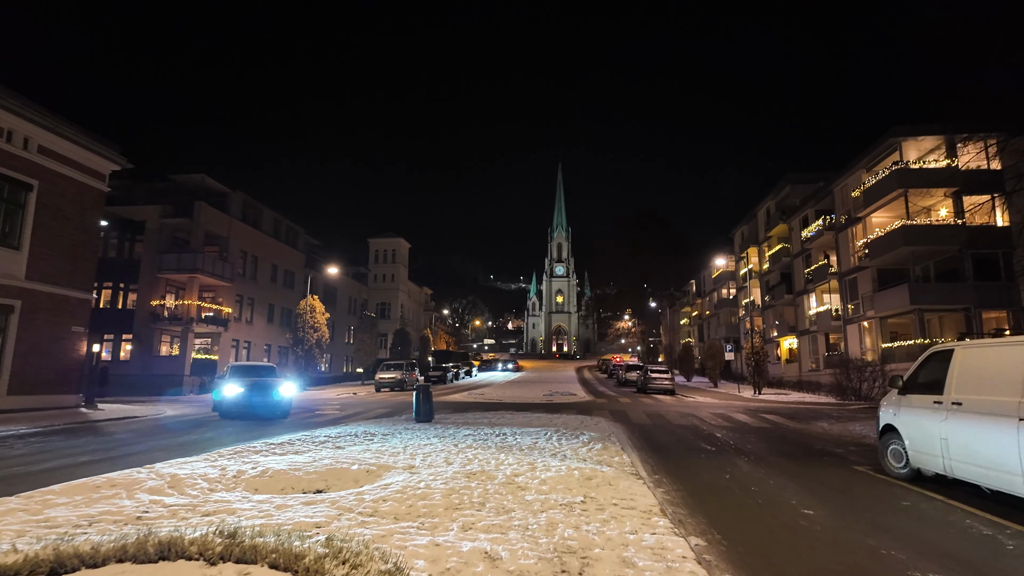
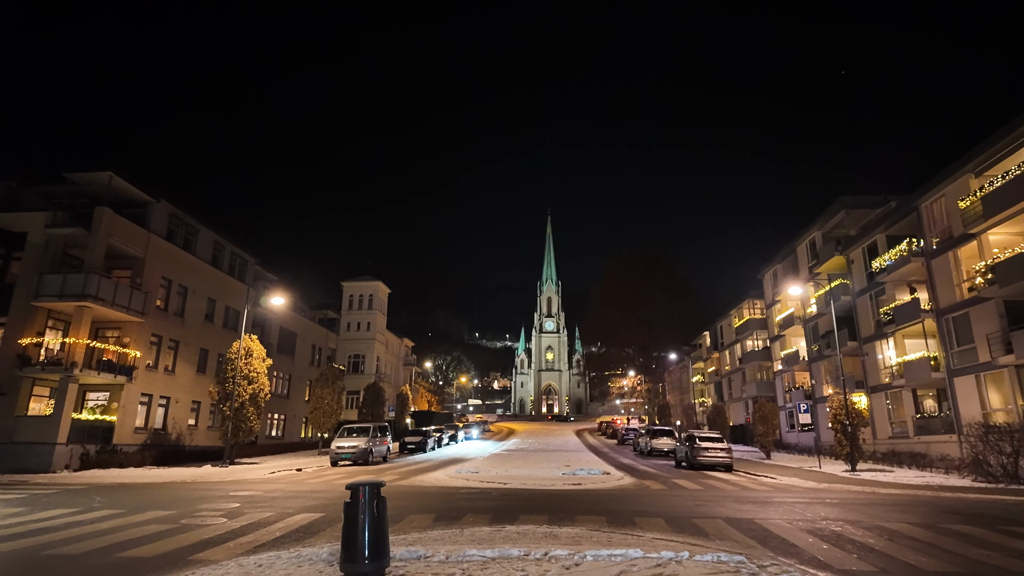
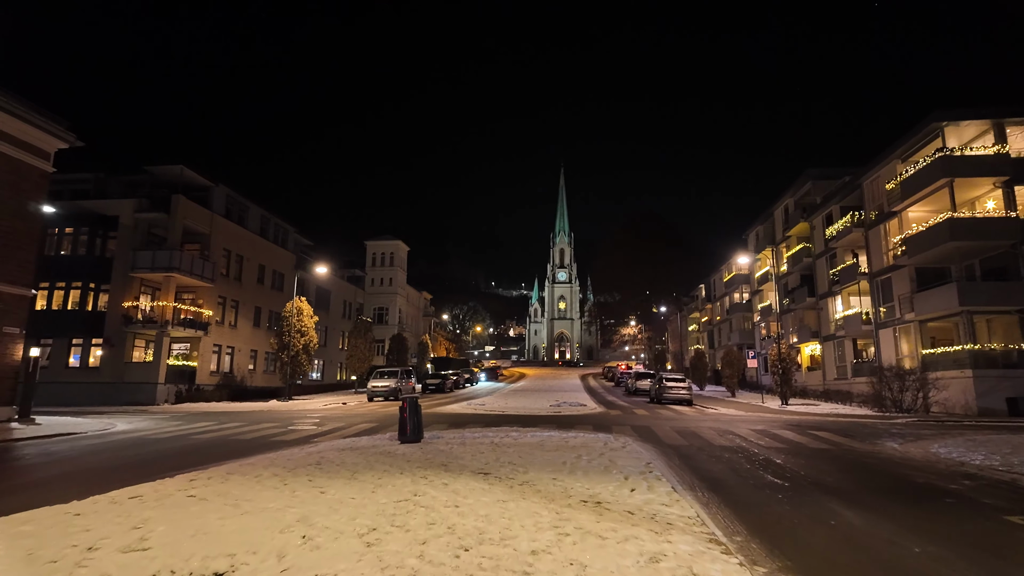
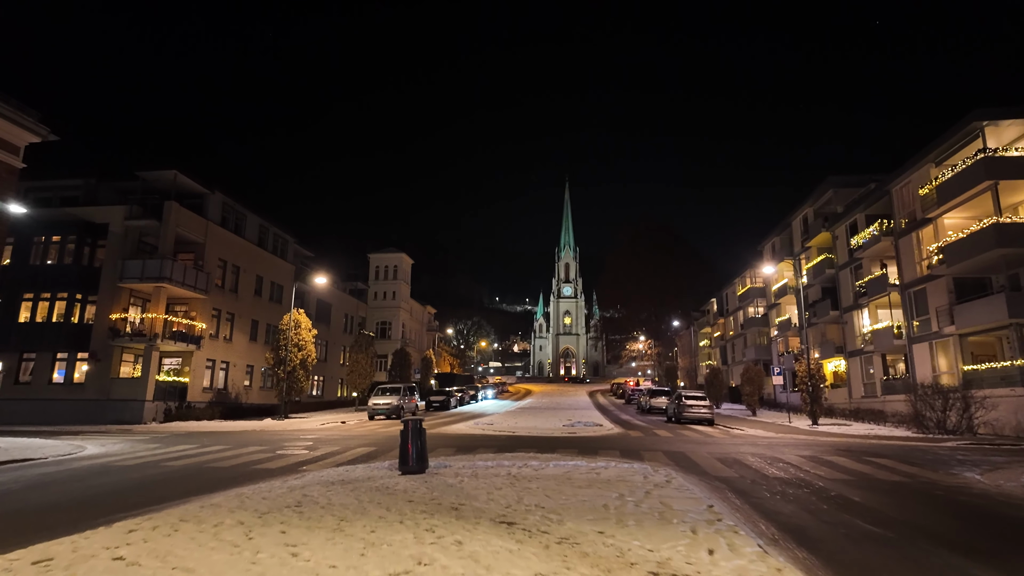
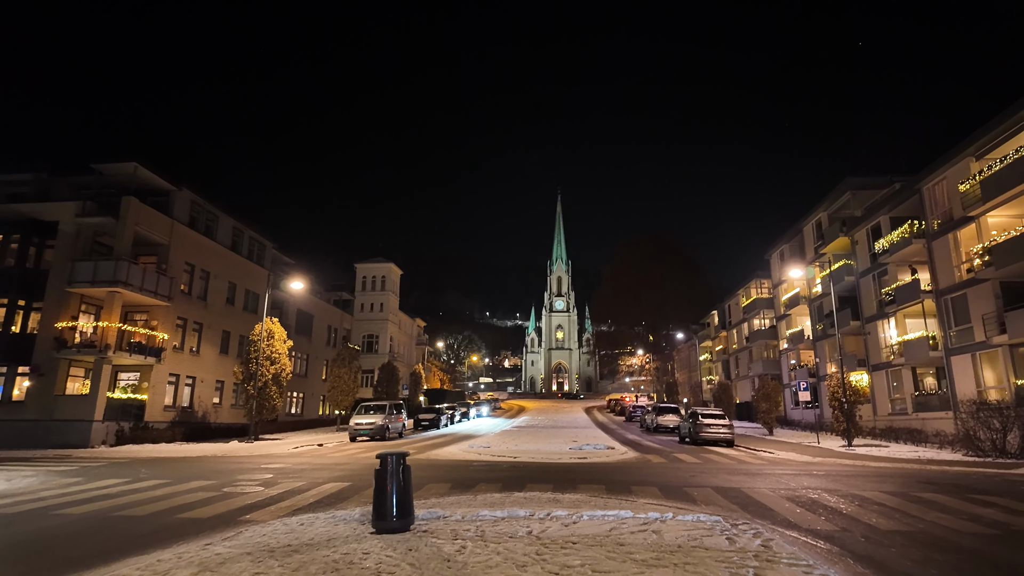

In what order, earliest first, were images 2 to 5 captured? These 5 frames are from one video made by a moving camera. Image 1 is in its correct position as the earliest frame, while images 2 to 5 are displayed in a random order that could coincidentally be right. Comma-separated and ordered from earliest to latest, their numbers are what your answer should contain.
3, 4, 5, 2
